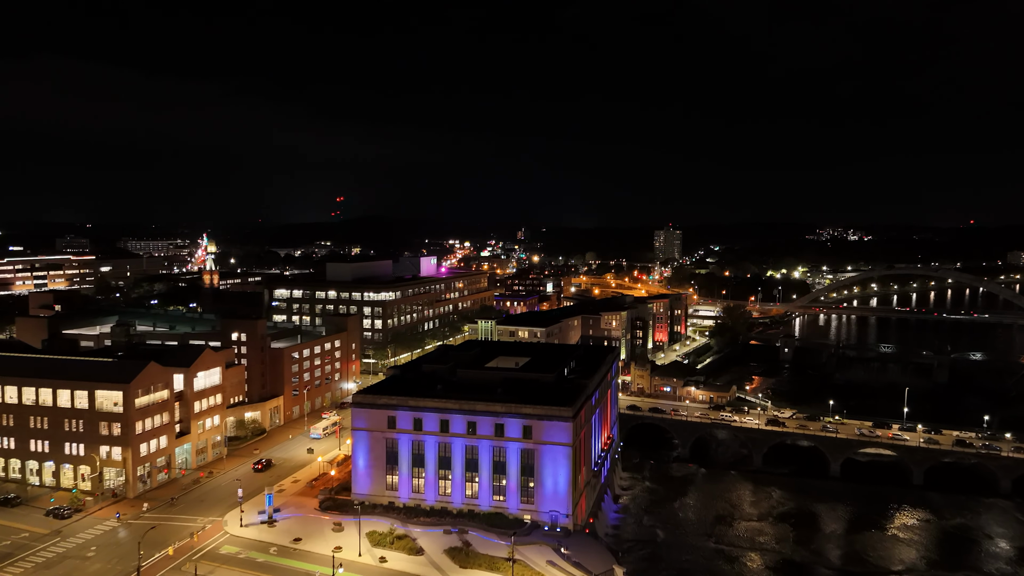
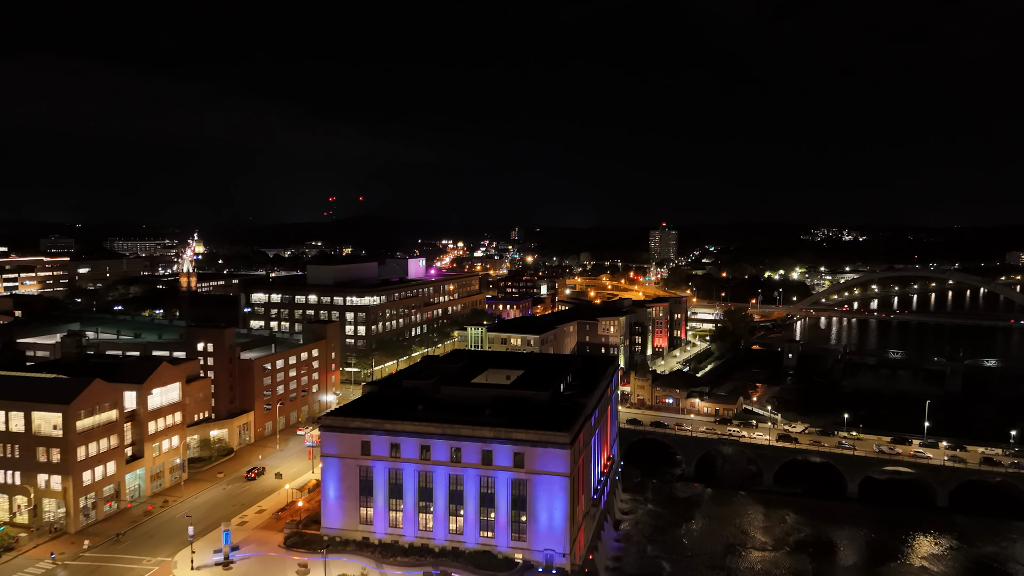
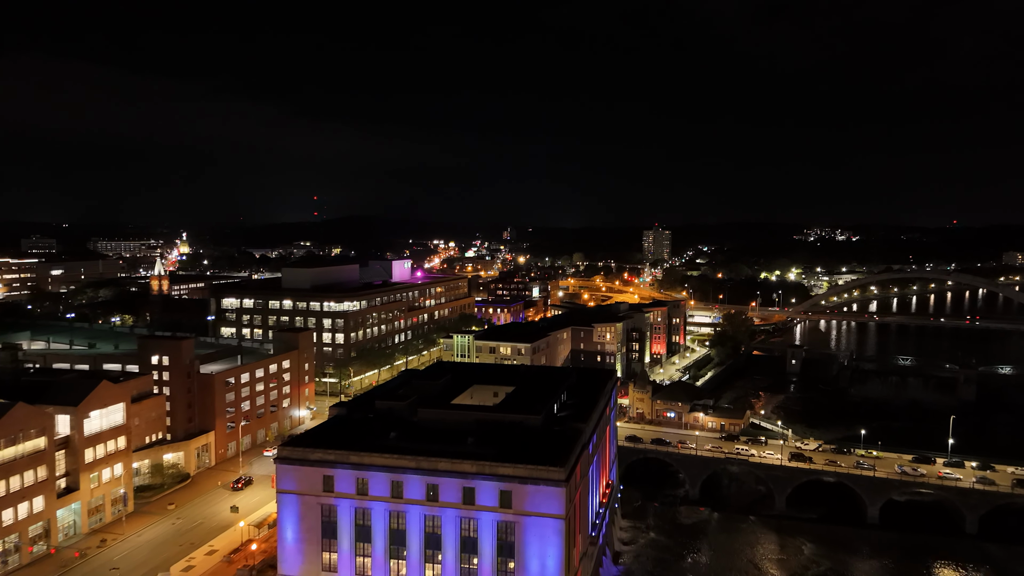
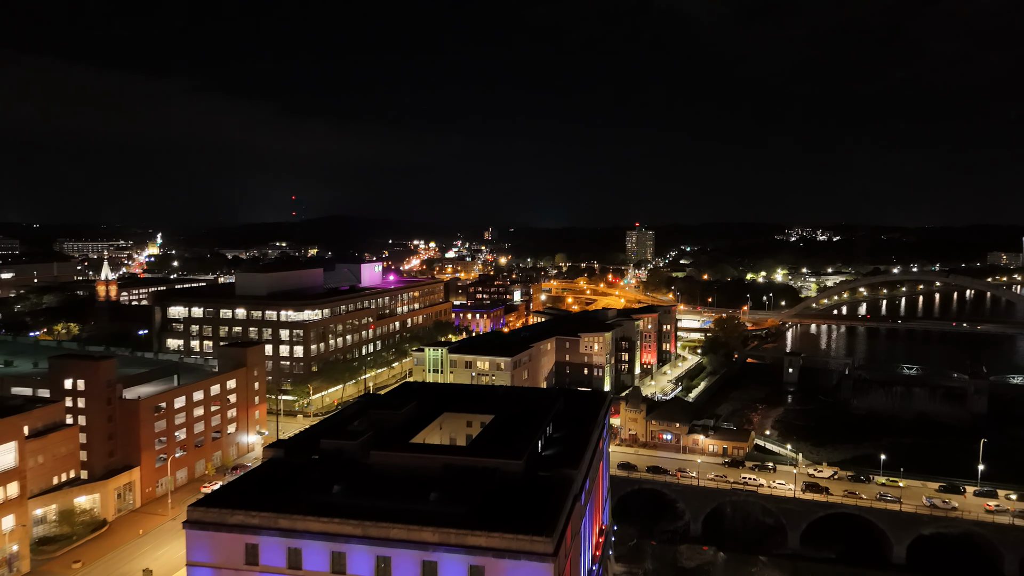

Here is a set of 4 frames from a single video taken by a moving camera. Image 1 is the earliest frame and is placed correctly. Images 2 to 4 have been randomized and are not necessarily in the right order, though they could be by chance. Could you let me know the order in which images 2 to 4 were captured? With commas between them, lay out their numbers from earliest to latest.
2, 3, 4
